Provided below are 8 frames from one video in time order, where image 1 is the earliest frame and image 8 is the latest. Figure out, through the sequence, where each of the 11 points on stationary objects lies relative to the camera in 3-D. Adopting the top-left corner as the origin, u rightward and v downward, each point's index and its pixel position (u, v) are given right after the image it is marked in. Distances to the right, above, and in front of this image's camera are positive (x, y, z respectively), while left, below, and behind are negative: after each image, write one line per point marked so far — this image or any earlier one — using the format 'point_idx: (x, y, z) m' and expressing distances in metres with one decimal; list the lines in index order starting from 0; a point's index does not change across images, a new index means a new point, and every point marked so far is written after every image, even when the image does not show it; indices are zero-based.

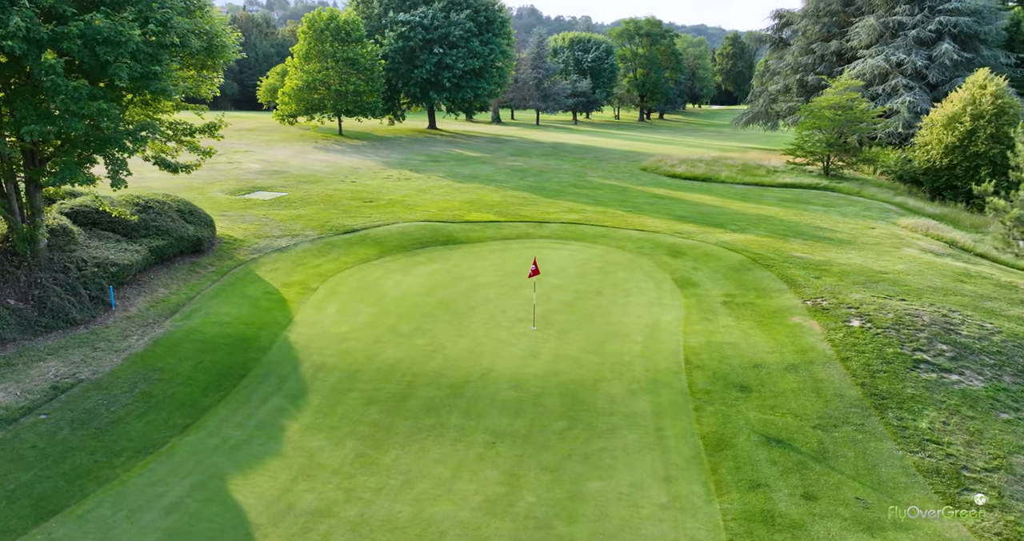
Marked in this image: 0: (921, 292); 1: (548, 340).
0: (+9.6, -0.5, +16.7) m
1: (+0.7, -1.4, +14.5) m
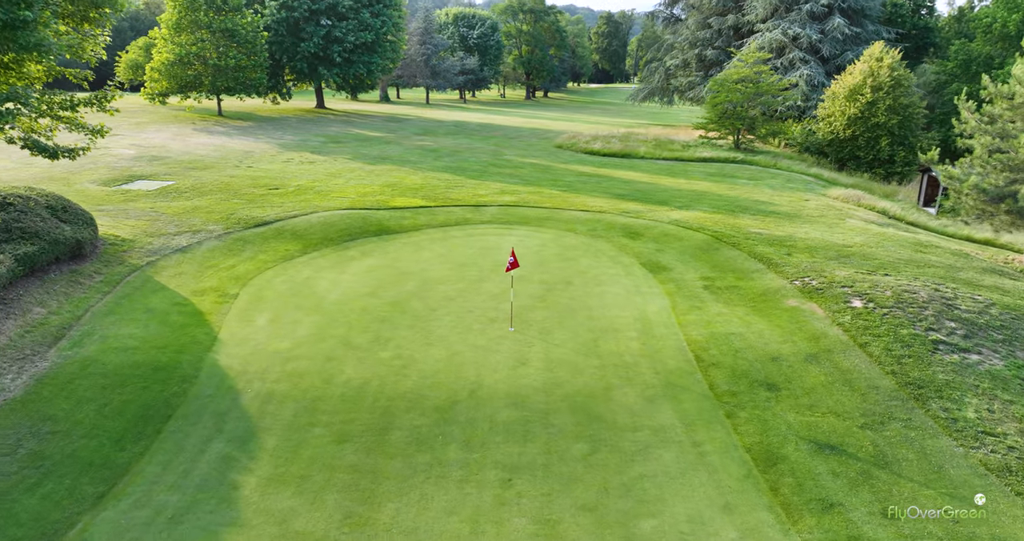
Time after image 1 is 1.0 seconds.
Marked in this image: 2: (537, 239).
0: (+8.7, +0.1, +16.1) m
1: (+0.4, -1.3, +12.6) m
2: (+0.7, +0.8, +18.6) m
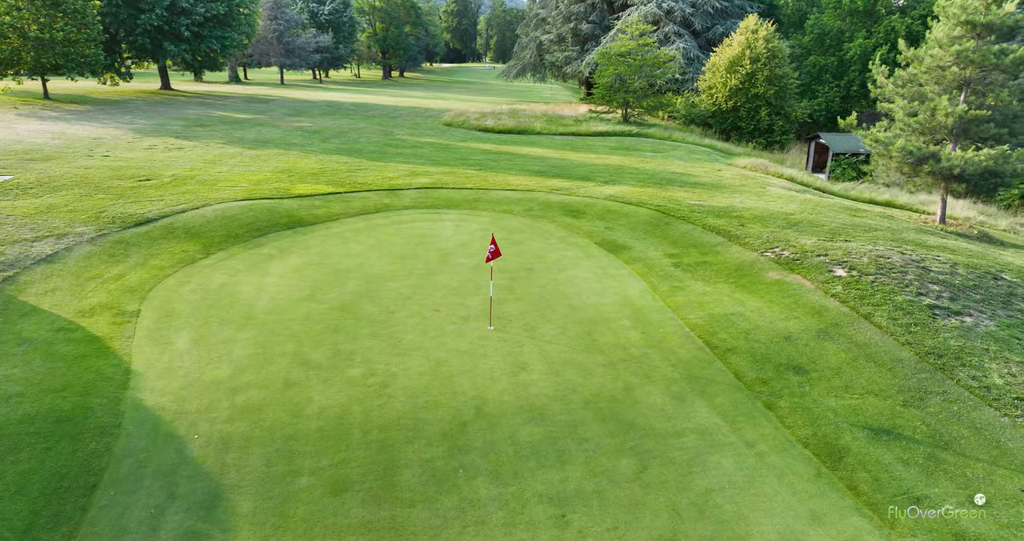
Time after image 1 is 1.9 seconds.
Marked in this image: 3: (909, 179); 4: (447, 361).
0: (+7.5, +0.9, +16.0) m
1: (+0.2, -1.1, +10.9) m
2: (-0.9, +1.1, +16.9) m
3: (+10.7, +2.5, +19.1) m
4: (-0.9, -1.3, +10.3) m
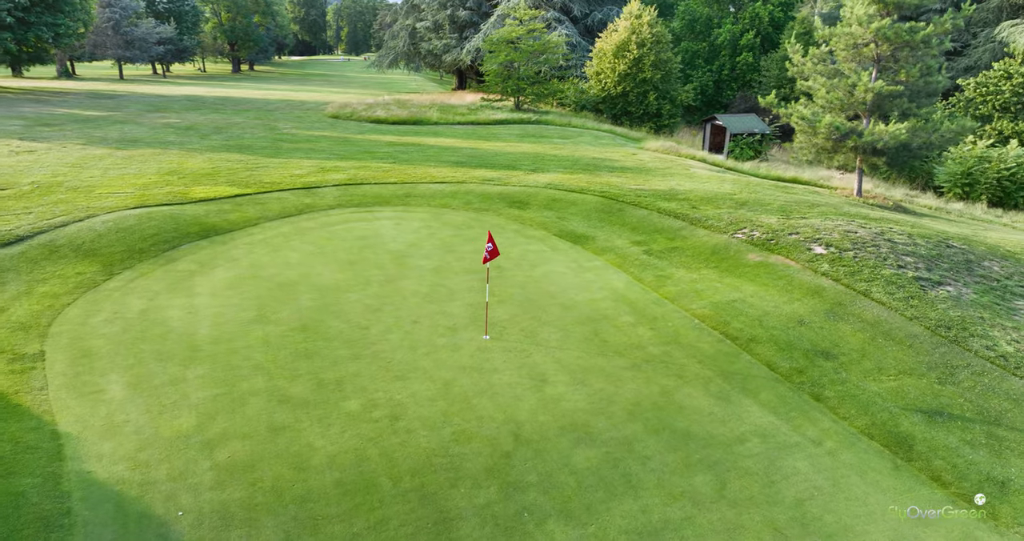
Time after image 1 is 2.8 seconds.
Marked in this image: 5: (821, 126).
0: (+6.3, +1.4, +16.0) m
1: (+0.2, -1.1, +9.7) m
2: (-2.1, +1.1, +15.3) m
3: (+8.8, +3.2, +19.6) m
4: (-0.7, -1.4, +8.9) m
5: (+8.0, +3.7, +18.5) m
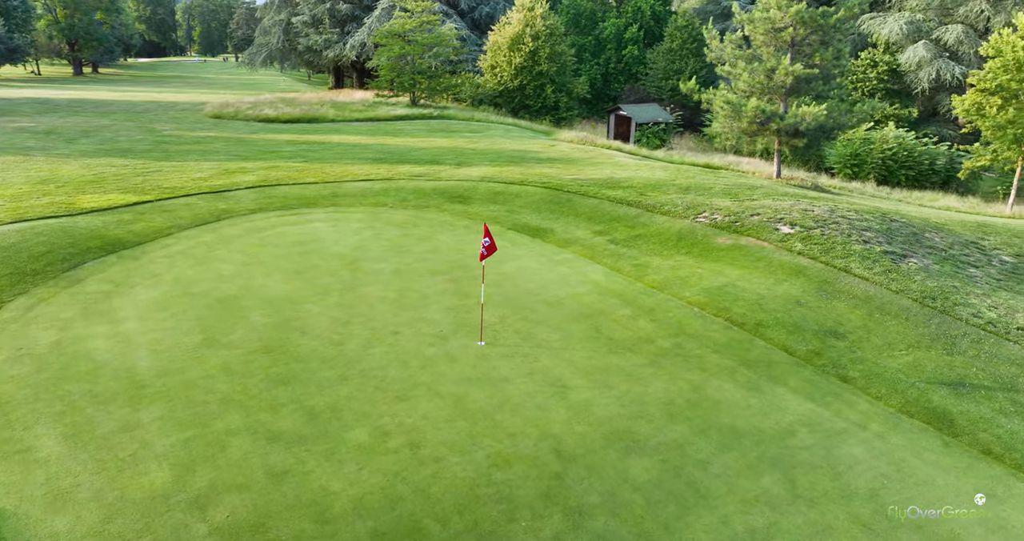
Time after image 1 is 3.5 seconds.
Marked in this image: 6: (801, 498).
0: (+5.0, +1.8, +16.0) m
1: (+0.3, -1.0, +8.8) m
2: (-3.1, +1.0, +13.9) m
3: (+6.7, +3.7, +20.0) m
4: (-0.5, -1.4, +7.8) m
5: (+6.1, +4.2, +18.7) m
6: (+2.6, -2.1, +6.5) m
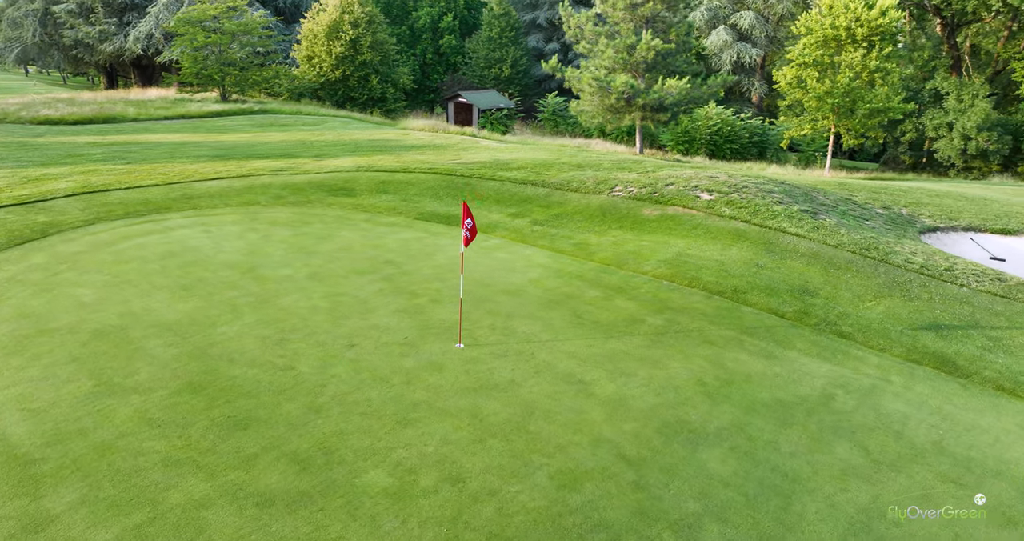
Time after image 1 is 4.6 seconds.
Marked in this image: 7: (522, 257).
0: (+2.5, +2.3, +15.8) m
1: (+0.2, -0.9, +7.6) m
2: (-4.6, +0.8, +11.6) m
3: (+2.9, +4.3, +20.0) m
4: (-0.3, -1.2, +6.5) m
5: (+2.6, +4.8, +18.6) m
6: (+3.1, -1.6, +6.0) m
7: (+0.1, +0.2, +10.4) m
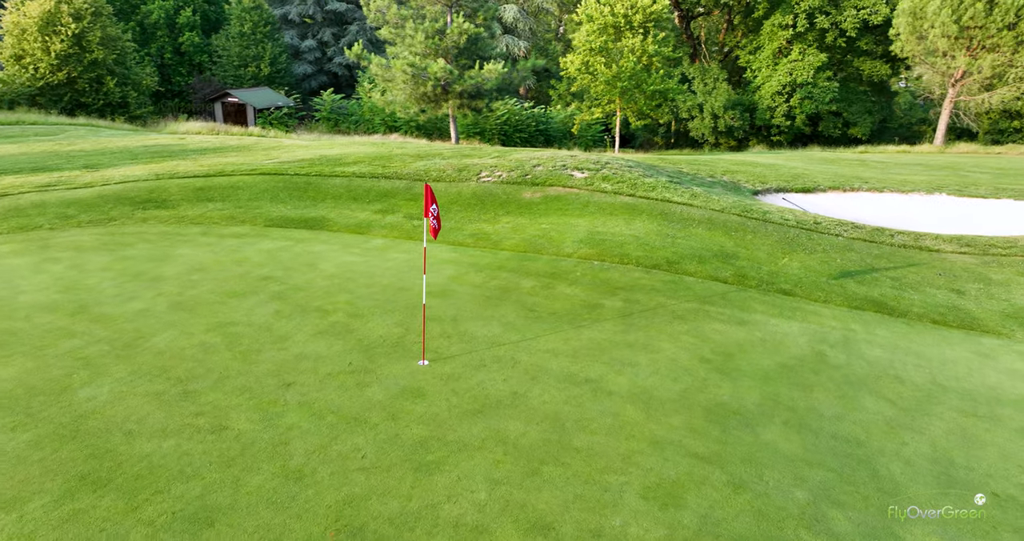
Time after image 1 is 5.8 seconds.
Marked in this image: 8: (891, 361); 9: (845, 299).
0: (-0.9, +2.5, +14.9) m
1: (-0.1, -0.8, +6.4) m
2: (-6.0, +0.2, +8.6) m
3: (-2.2, +4.4, +19.0) m
4: (-0.1, -1.2, +5.2) m
5: (-2.1, +4.8, +17.6) m
6: (+3.3, -1.2, +6.0) m
7: (-1.1, +0.2, +9.0) m
8: (+3.6, -0.9, +6.8) m
9: (+3.8, -0.3, +8.2) m
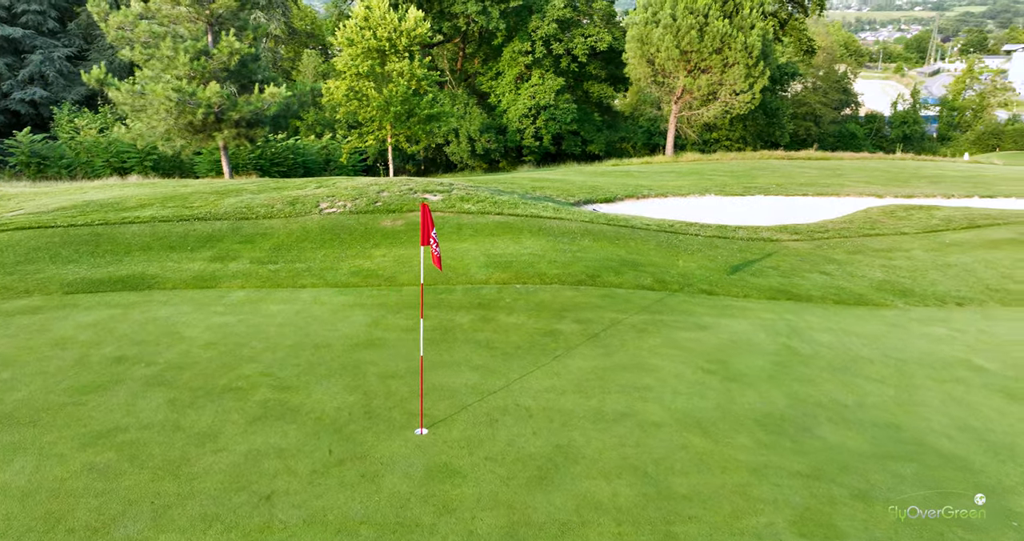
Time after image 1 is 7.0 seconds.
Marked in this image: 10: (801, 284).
0: (-4.3, +1.6, +13.0) m
1: (0.0, -1.0, +5.3) m
2: (-6.4, -0.9, +5.2) m
3: (-7.2, +3.1, +16.3) m
4: (+0.5, -1.3, +4.2) m
5: (-6.6, +3.6, +15.1) m
6: (+3.3, -1.0, +6.1) m
7: (-2.1, -0.3, +7.4) m
8: (+3.2, -0.7, +7.0) m
9: (+2.9, -0.3, +8.4) m
10: (+3.6, -0.2, +8.9) m
